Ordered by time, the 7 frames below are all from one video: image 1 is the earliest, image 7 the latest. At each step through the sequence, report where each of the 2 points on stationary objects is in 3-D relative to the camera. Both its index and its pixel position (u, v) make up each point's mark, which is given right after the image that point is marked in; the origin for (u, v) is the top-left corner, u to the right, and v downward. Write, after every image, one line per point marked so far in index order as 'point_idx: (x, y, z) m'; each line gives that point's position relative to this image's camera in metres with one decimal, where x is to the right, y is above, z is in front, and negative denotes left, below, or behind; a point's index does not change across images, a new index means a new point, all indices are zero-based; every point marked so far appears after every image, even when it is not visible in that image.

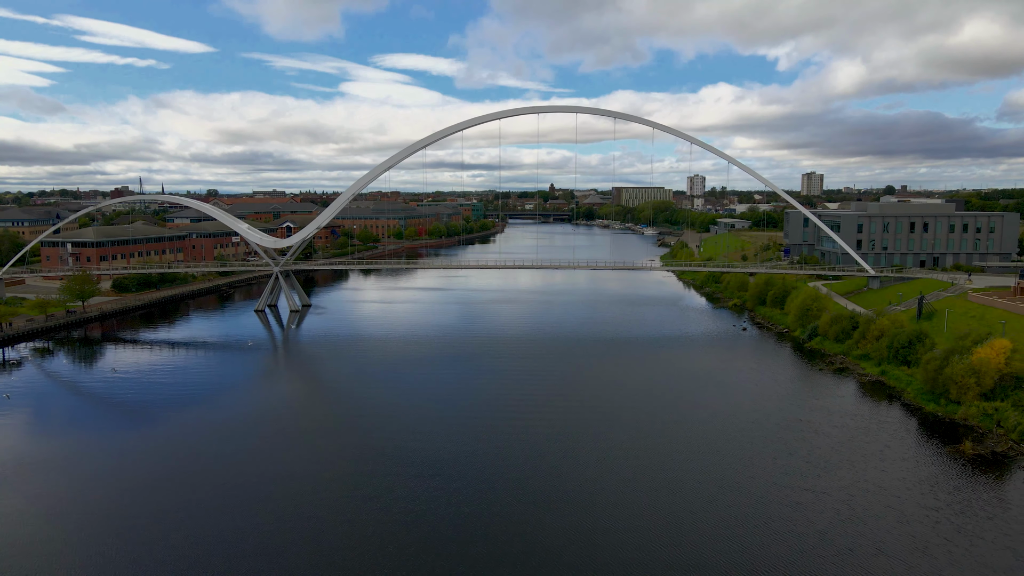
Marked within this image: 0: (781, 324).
0: (+8.4, -1.0, +19.6) m
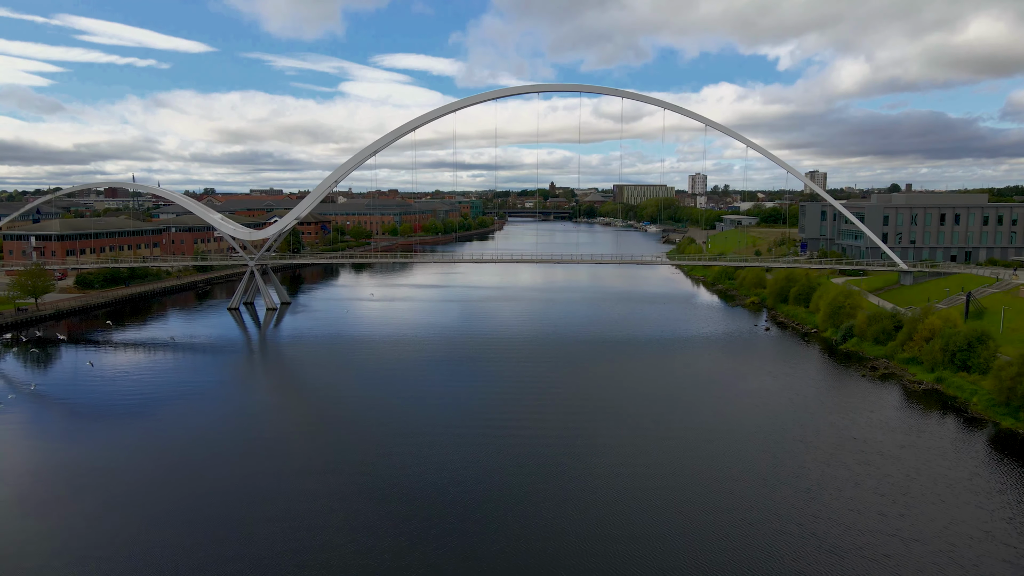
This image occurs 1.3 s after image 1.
0: (+8.3, -0.9, +17.7) m
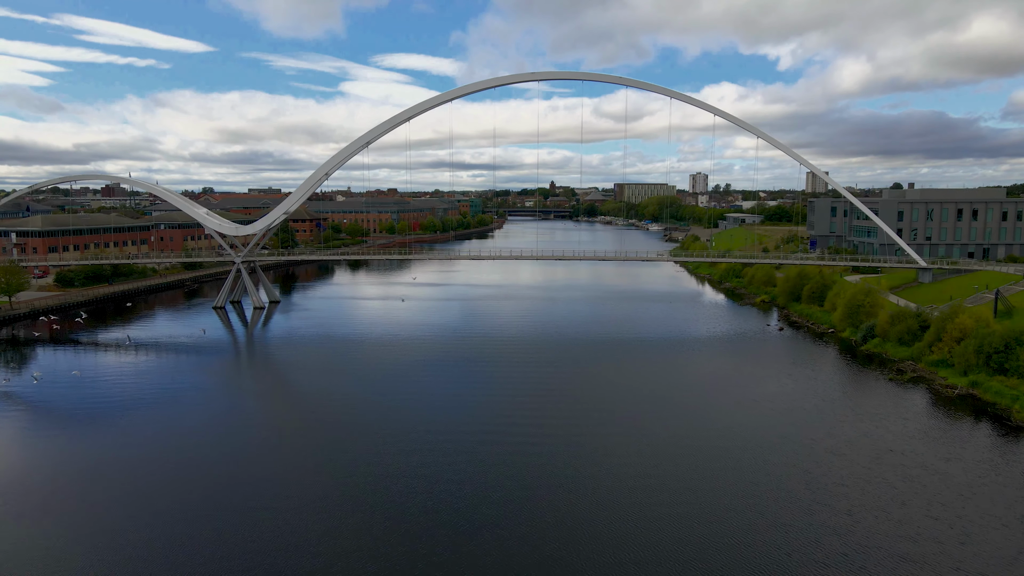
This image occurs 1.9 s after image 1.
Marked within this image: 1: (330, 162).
0: (+8.3, -0.9, +16.8) m
1: (-5.3, +3.7, +18.5) m
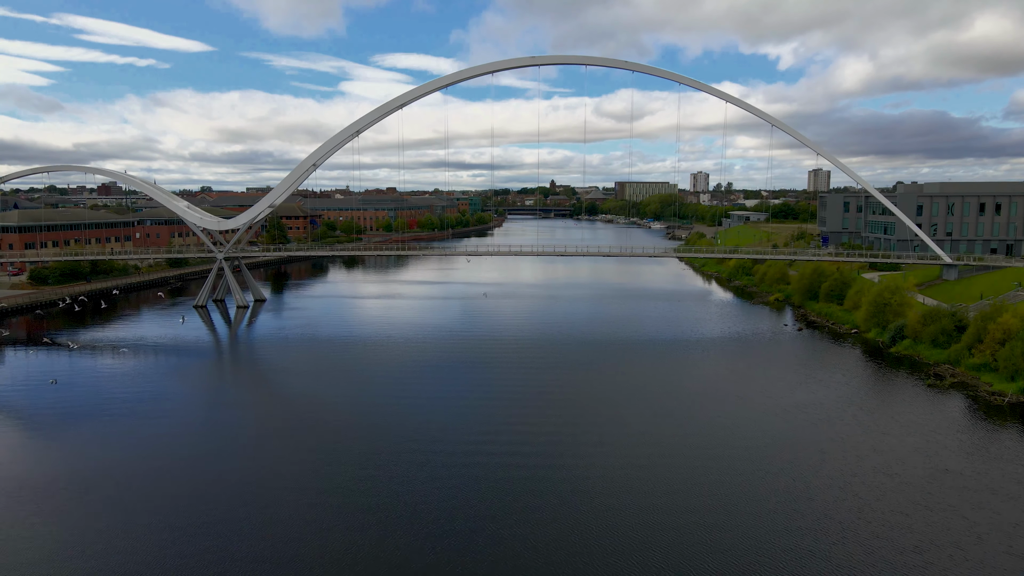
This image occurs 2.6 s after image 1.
0: (+8.2, -0.8, +15.7) m
1: (-5.3, +3.7, +17.4) m
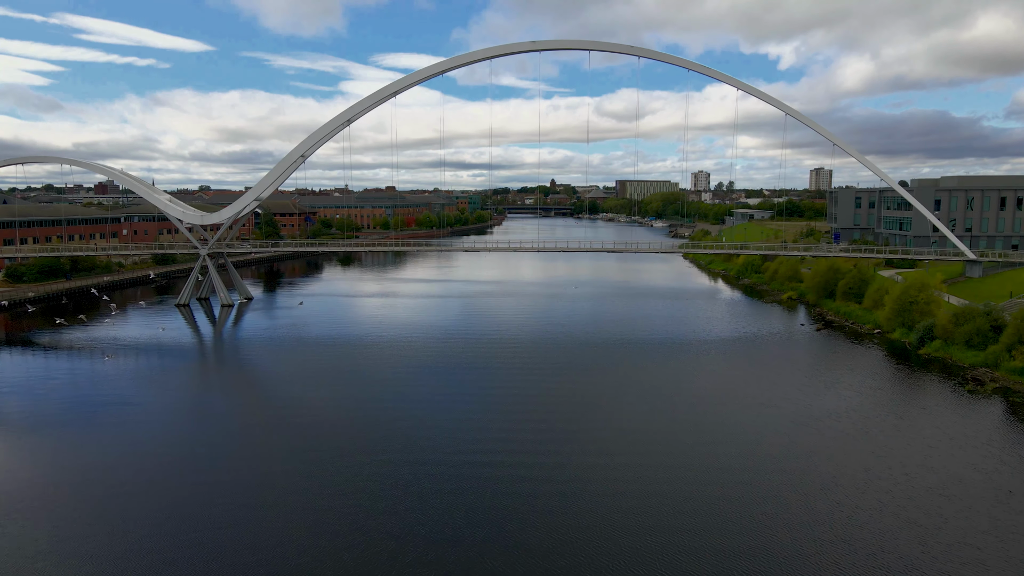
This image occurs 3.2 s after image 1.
0: (+8.2, -0.7, +14.8) m
1: (-5.4, +3.8, +16.5) m
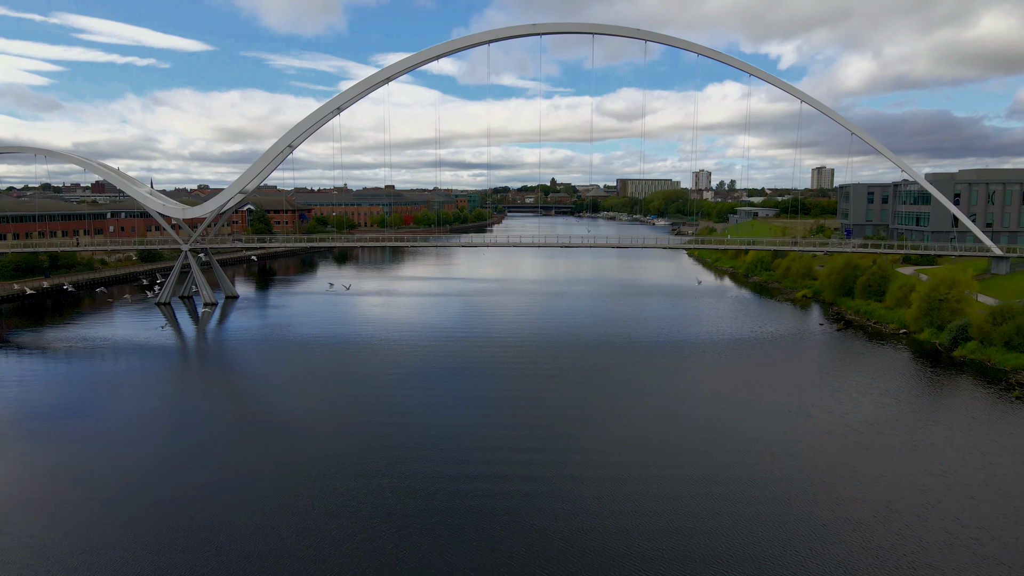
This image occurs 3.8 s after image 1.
0: (+8.2, -0.7, +13.9) m
1: (-5.4, +3.9, +15.6) m
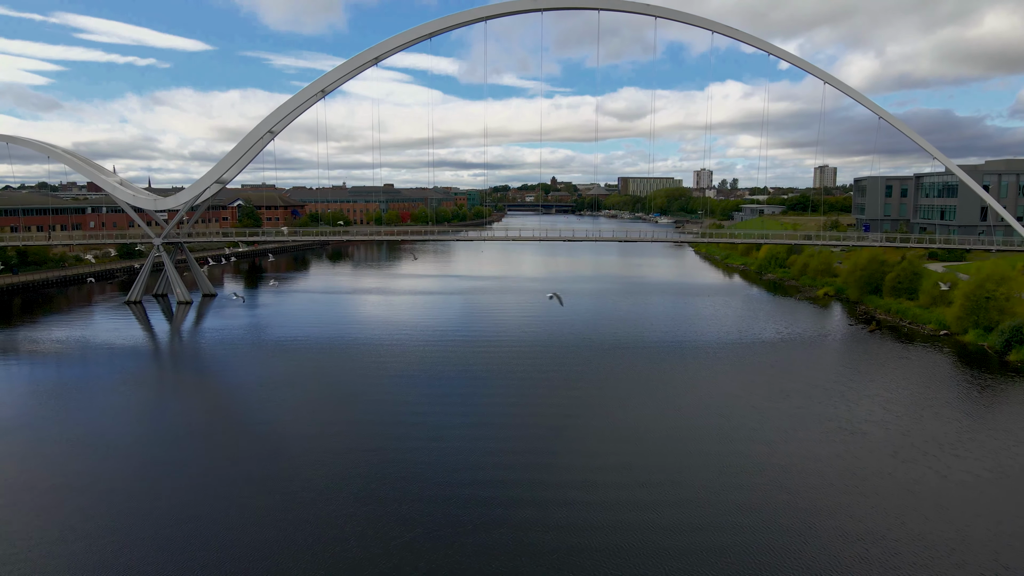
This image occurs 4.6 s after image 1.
0: (+8.2, -0.6, +12.7) m
1: (-5.4, +3.9, +14.4) m
